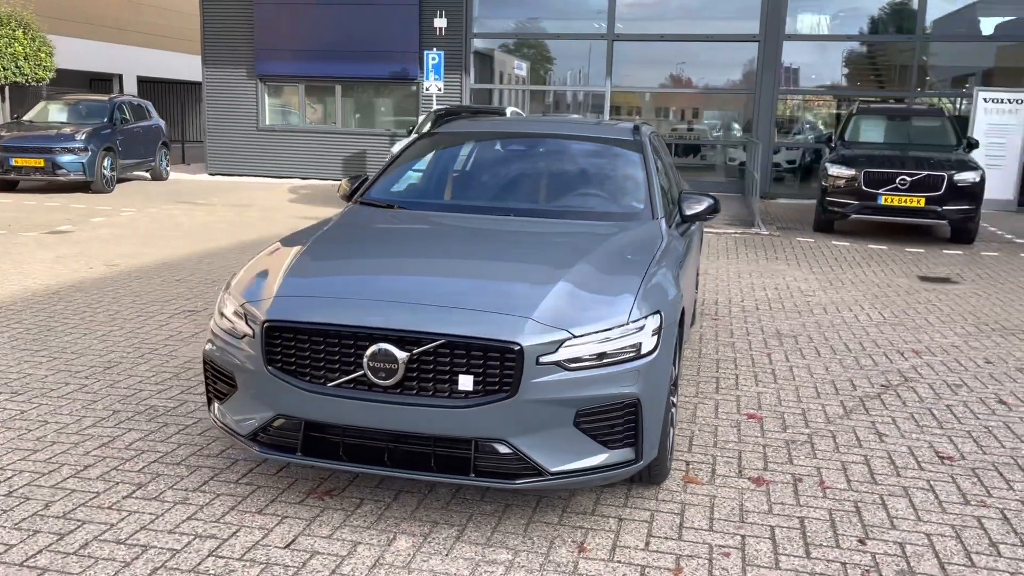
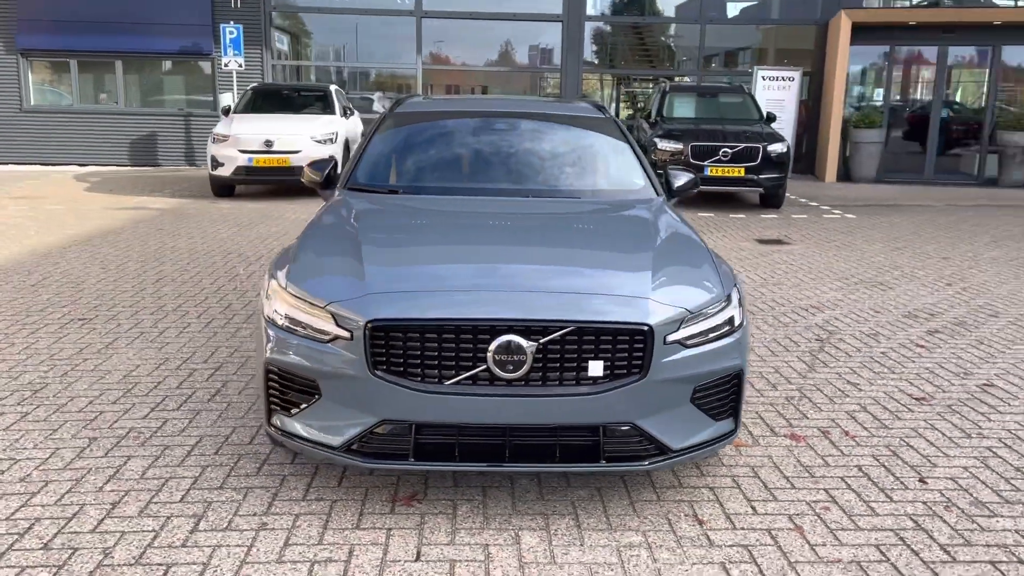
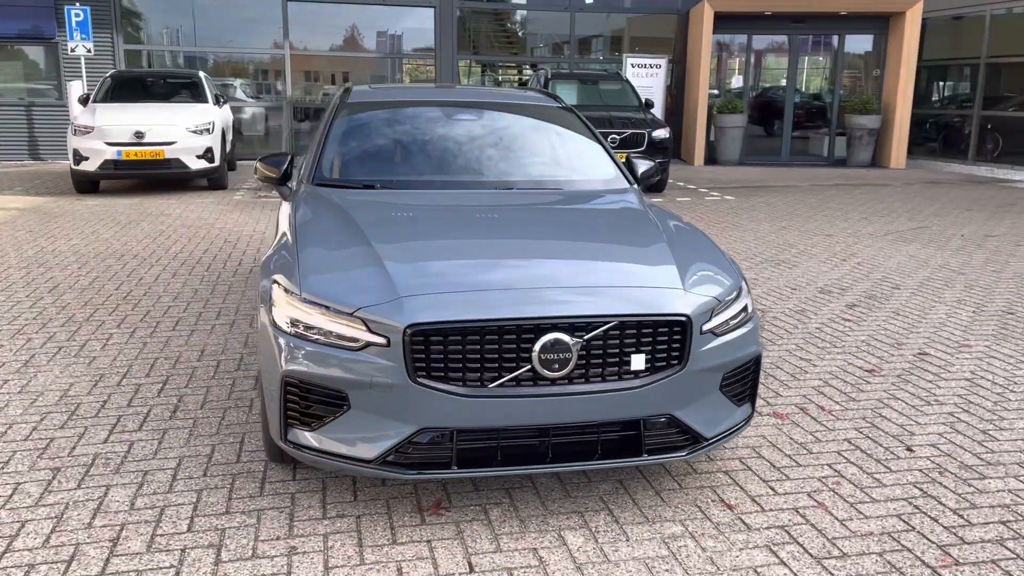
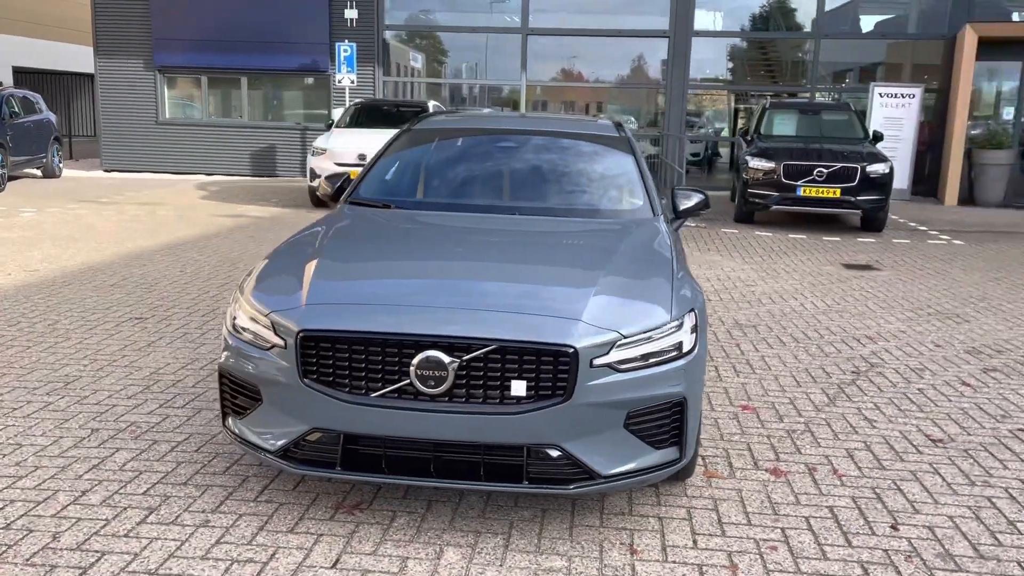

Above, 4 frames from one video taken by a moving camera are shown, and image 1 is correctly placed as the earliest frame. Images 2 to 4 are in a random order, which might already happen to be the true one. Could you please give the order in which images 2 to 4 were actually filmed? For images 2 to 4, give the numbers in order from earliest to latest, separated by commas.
4, 2, 3
